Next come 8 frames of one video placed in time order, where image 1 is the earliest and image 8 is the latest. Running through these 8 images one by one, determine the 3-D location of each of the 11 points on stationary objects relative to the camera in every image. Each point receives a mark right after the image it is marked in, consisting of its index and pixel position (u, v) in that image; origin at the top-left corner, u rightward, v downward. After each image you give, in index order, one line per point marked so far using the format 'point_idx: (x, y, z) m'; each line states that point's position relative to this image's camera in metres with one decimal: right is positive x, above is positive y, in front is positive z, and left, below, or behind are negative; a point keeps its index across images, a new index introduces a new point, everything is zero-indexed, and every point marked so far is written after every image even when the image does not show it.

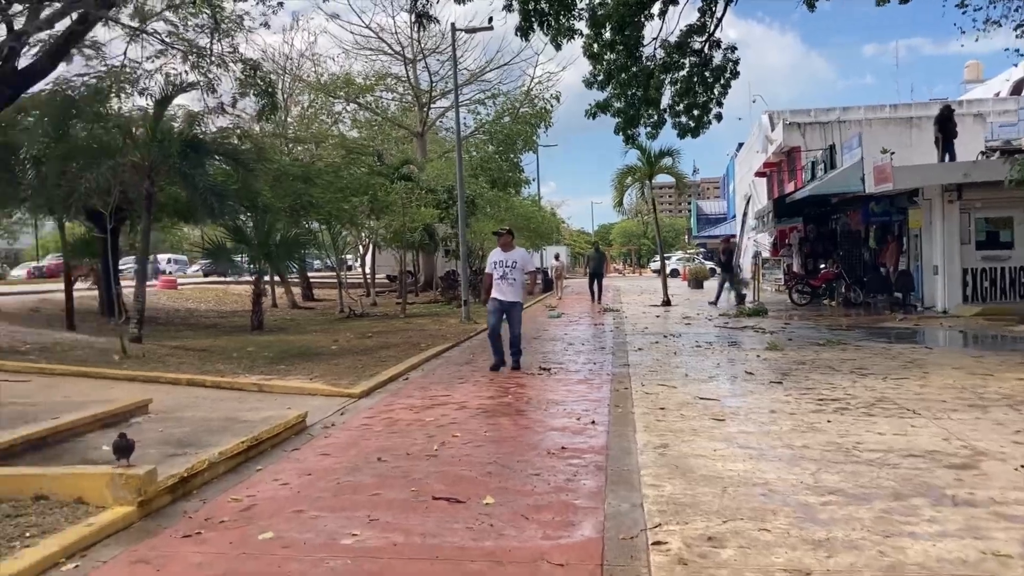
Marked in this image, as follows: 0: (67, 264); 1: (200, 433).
0: (-7.2, +0.4, +15.4) m
1: (-2.0, -1.0, +6.2) m
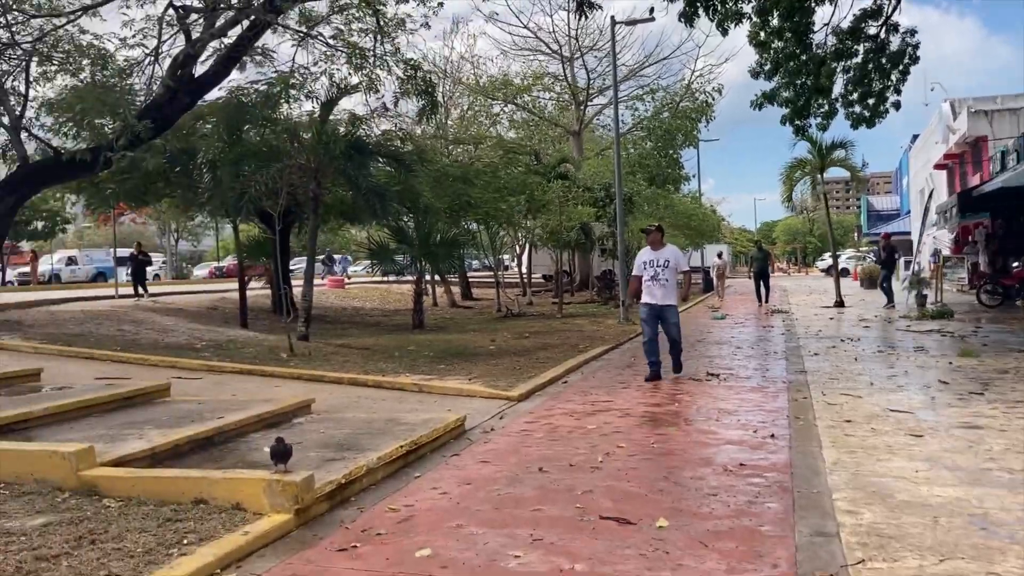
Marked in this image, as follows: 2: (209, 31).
0: (-4.6, +0.4, +16.0) m
1: (-1.0, -0.9, +6.1) m
2: (-3.9, +3.3, +12.3) m
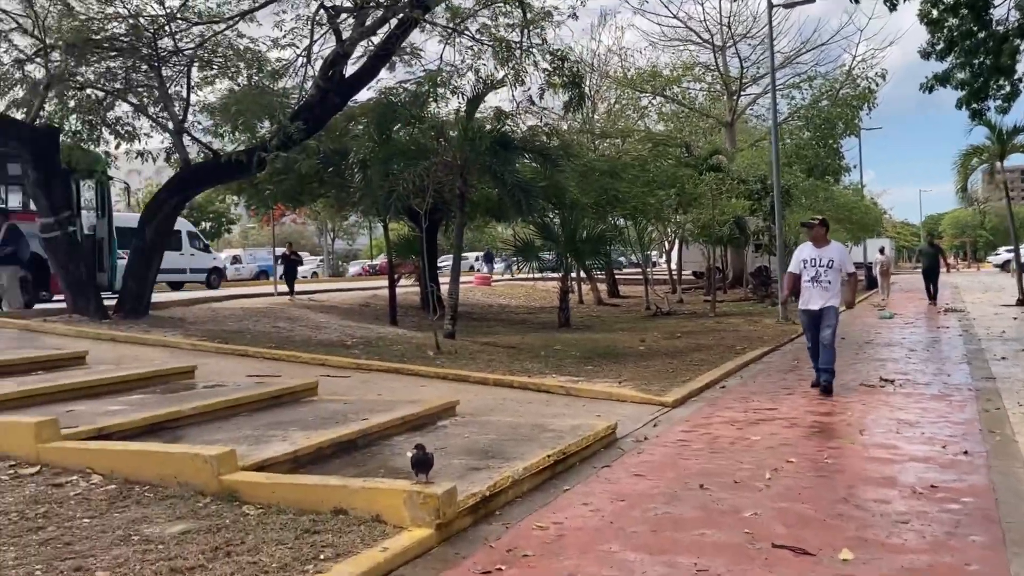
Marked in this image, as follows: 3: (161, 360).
0: (-2.1, +0.4, +16.1) m
1: (0.0, -0.9, +5.8) m
2: (-2.0, +3.4, +12.3) m
3: (-3.2, -0.7, +8.7) m
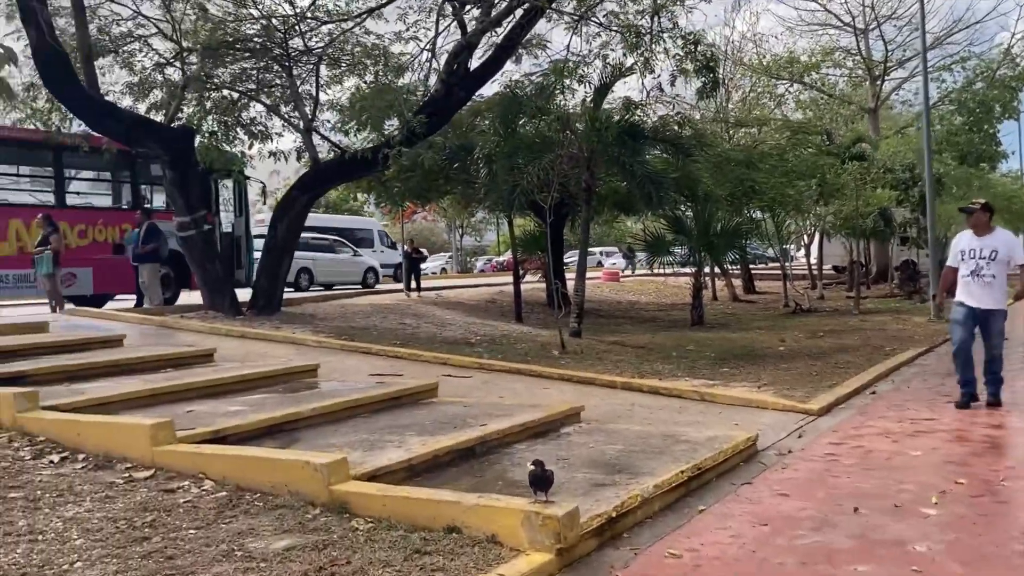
0: (+0.1, +0.5, +15.8) m
1: (+0.7, -0.9, +5.3) m
2: (-0.4, +3.4, +12.1) m
3: (-2.1, -0.6, +8.7) m
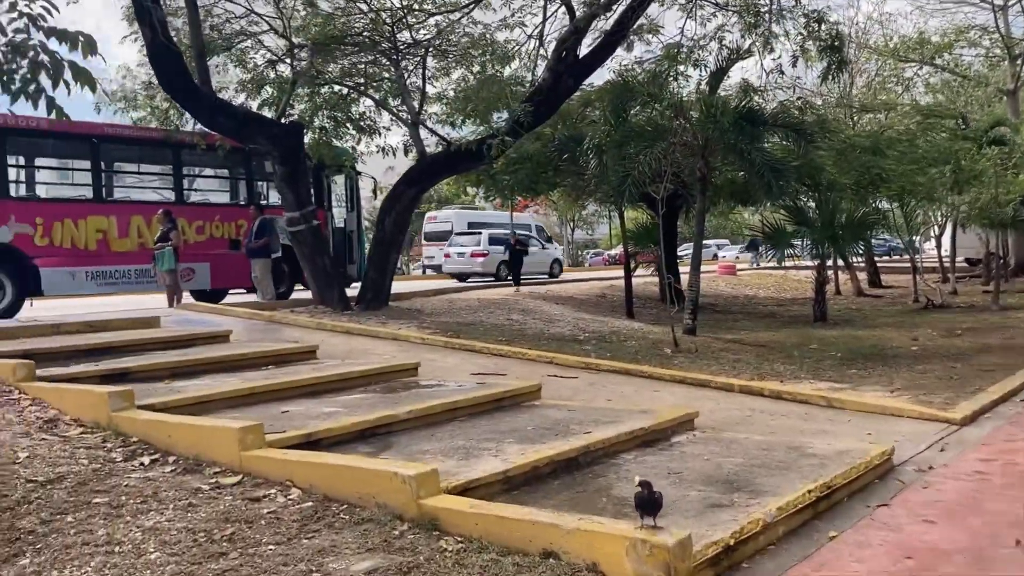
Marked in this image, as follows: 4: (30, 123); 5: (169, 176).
0: (+1.9, +0.6, +15.3) m
1: (+1.2, -0.9, +4.8) m
2: (+1.0, +3.5, +11.6) m
3: (-1.1, -0.6, +8.5) m
4: (-7.1, +2.4, +13.9) m
5: (-5.7, +1.9, +15.7) m
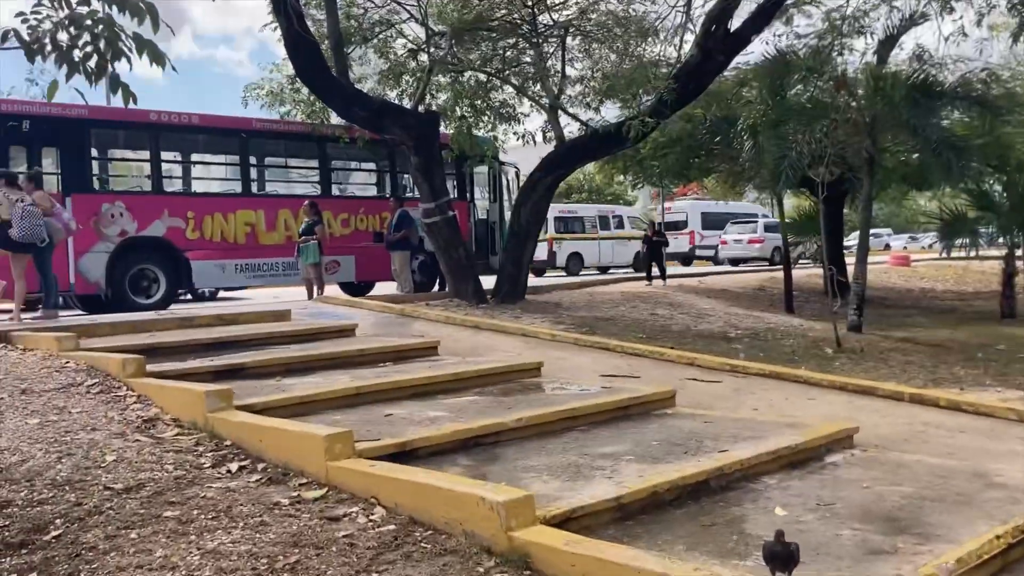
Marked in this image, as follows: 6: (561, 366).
0: (+4.1, +0.7, +14.2) m
1: (+1.7, -0.9, +4.0) m
2: (+2.6, +3.5, +10.7) m
3: (0.0, -0.5, +8.0) m
4: (-5.0, +2.5, +14.3) m
5: (-3.3, +2.0, +15.8) m
6: (+0.4, -0.6, +7.4) m
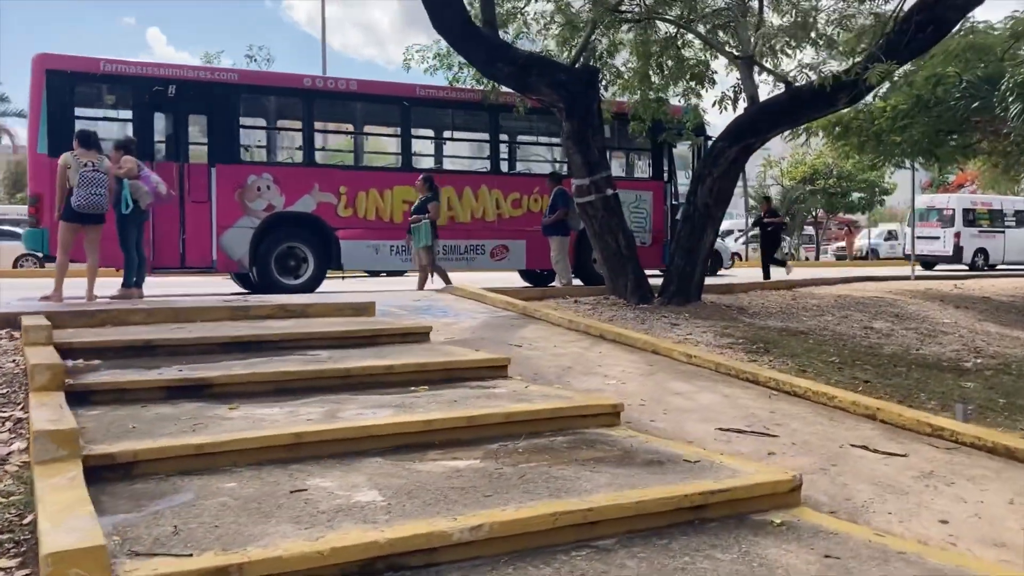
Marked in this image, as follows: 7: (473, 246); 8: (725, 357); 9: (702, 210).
0: (+6.3, +0.5, +10.7) m
1: (+1.3, -1.0, +1.5) m
2: (+4.0, +3.4, +7.6) m
3: (+0.7, -0.6, +5.8) m
4: (-2.4, +2.8, +13.1) m
5: (-0.4, +2.2, +14.2) m
6: (+0.9, -0.6, +5.1) m
7: (-0.6, +0.6, +14.0) m
8: (+1.5, -0.5, +6.7) m
9: (+2.0, +0.8, +10.0) m
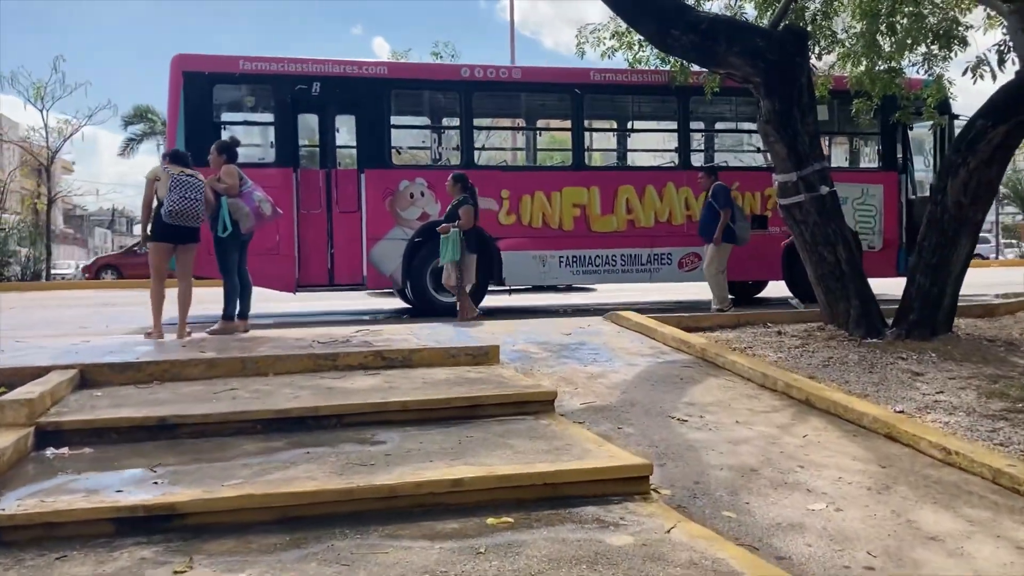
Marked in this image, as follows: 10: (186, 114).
0: (+7.8, +0.3, +7.2) m
1: (+0.9, -1.3, -0.7) m
2: (+4.9, +3.2, +4.7) m
3: (+1.2, -0.8, +3.6) m
4: (-0.2, +2.6, +11.5) m
5: (+2.1, +2.0, +12.1) m
6: (+1.3, -0.9, +3.0) m
7: (+1.8, +0.4, +11.9) m
8: (+2.3, -0.7, +4.4) m
9: (+3.5, +0.6, +7.4) m
10: (-3.6, +1.9, +10.5) m
